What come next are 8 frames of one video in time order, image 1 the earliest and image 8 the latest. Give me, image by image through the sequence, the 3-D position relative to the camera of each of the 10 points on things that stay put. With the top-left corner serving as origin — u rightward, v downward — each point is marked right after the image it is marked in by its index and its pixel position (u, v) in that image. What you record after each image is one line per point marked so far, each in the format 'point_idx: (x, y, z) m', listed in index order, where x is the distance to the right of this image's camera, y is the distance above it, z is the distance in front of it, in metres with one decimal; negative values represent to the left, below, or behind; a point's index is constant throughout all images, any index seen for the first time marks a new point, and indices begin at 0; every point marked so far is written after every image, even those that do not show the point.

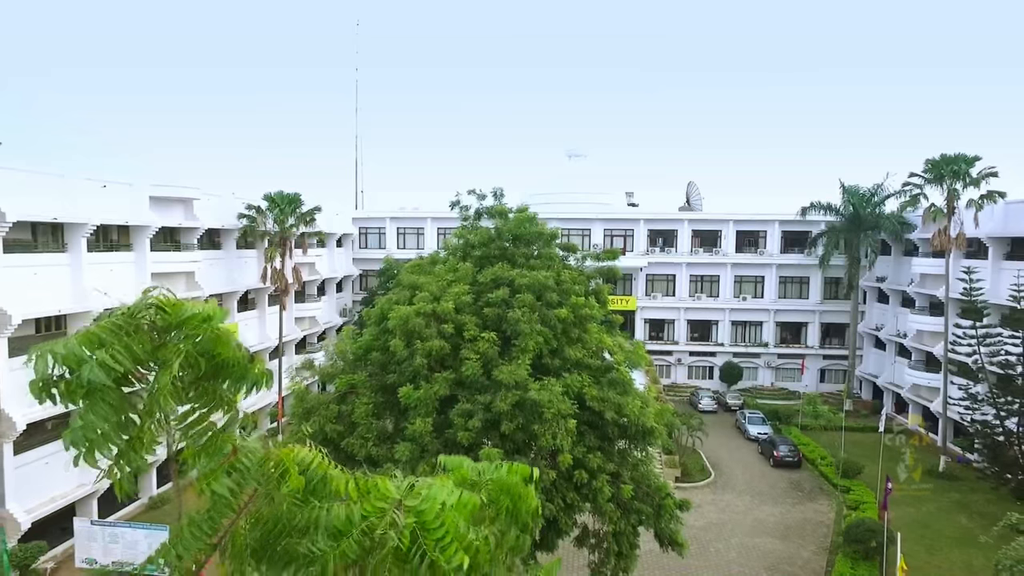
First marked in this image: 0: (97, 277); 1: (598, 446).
0: (-12.1, +0.3, +18.5) m
1: (+1.3, -2.5, +10.0) m
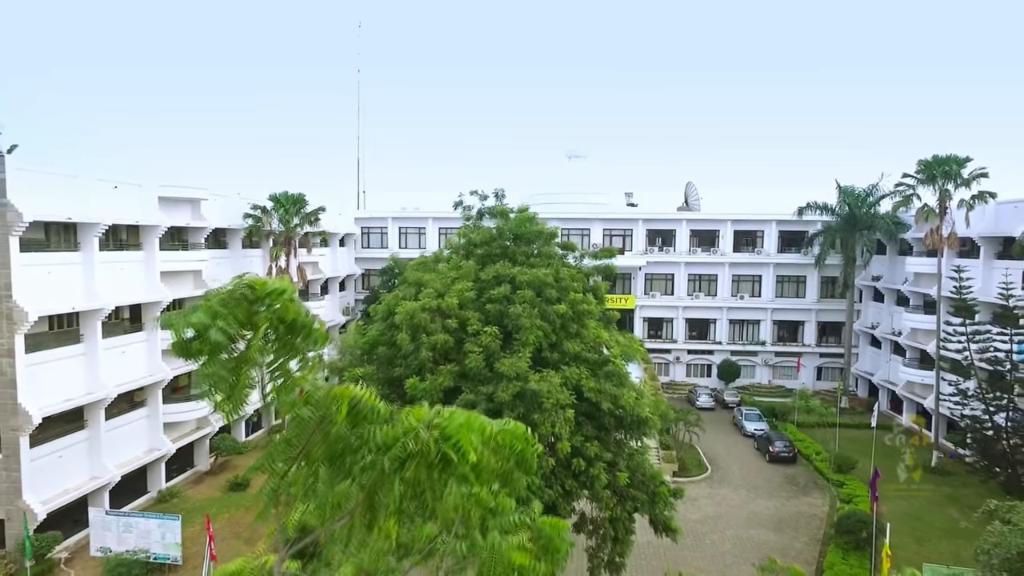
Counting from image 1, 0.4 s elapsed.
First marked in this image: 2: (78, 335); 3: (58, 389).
0: (-12.0, +0.4, +19.0) m
1: (+1.4, -2.4, +10.5) m
2: (-12.4, -1.3, +18.1) m
3: (-12.2, -2.7, +17.1) m
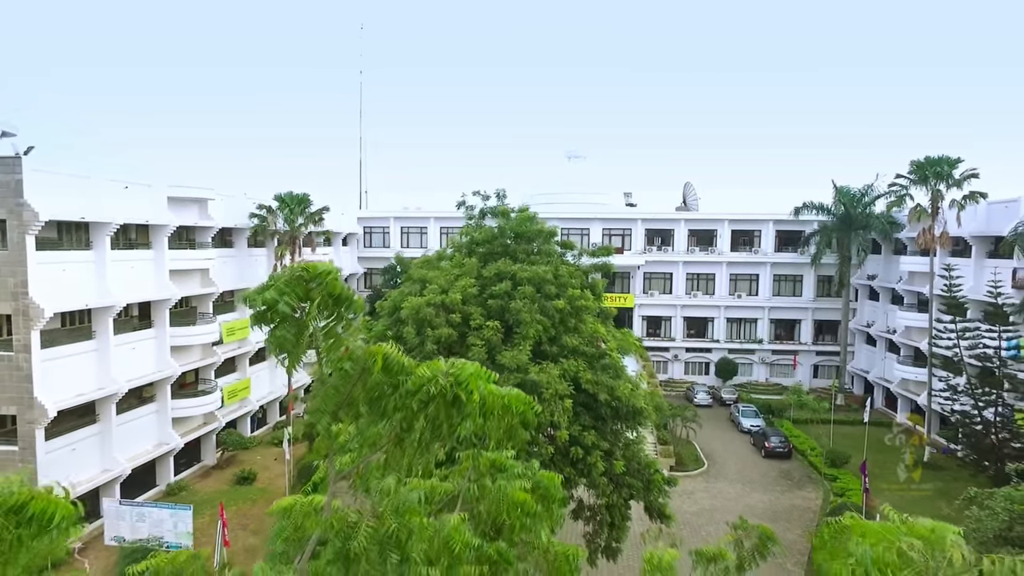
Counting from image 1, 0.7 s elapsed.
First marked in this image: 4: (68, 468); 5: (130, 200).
0: (-12.0, +0.5, +19.5) m
1: (+1.4, -2.4, +11.0) m
2: (-12.4, -1.2, +18.6) m
3: (-12.2, -2.6, +17.6) m
4: (-12.2, -5.0, +17.4) m
5: (-11.9, +2.8, +19.7) m
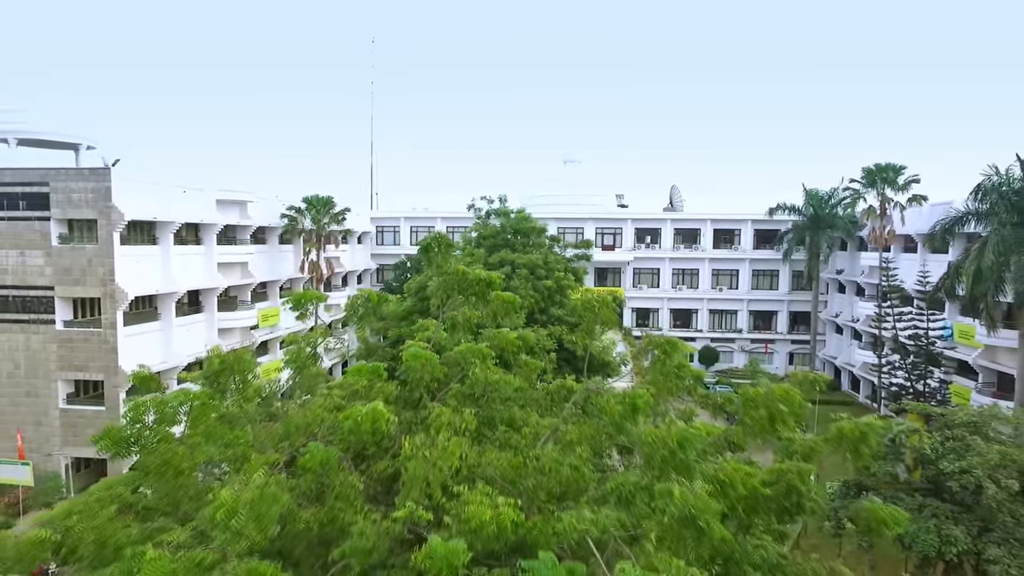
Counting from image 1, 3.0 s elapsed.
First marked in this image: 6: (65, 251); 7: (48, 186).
0: (-12.0, +0.8, +22.9) m
1: (+1.4, -2.0, +14.4) m
2: (-12.4, -0.9, +22.1) m
3: (-12.2, -2.2, +21.1) m
4: (-12.2, -4.6, +20.8) m
5: (-11.9, +3.1, +23.2) m
6: (-13.7, +1.1, +19.5) m
7: (-14.1, +3.1, +19.4) m
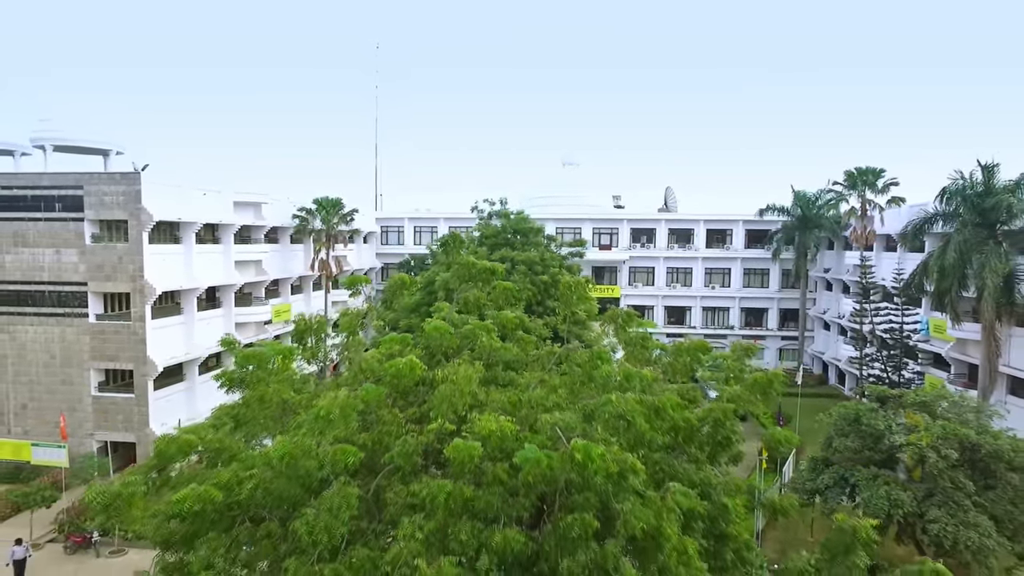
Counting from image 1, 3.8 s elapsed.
0: (-12.0, +1.0, +24.5) m
1: (+1.4, -1.8, +15.9) m
2: (-12.4, -0.7, +23.6) m
3: (-12.2, -2.1, +22.6) m
4: (-12.2, -4.5, +22.4) m
5: (-11.9, +3.3, +24.7) m
6: (-13.7, +1.3, +21.0) m
7: (-14.1, +3.2, +20.9) m
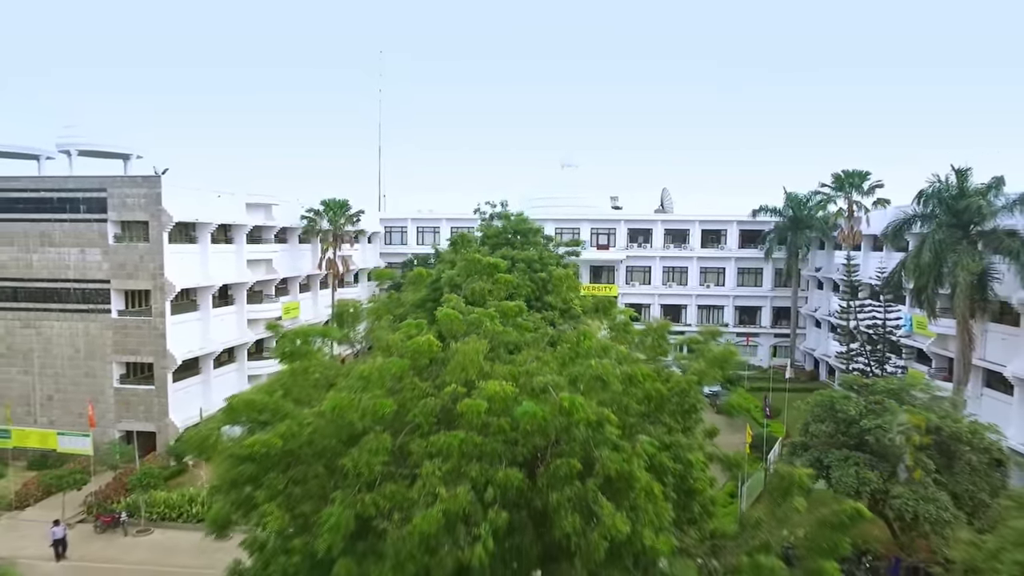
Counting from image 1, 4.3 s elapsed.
0: (-12.0, +1.1, +25.7) m
1: (+1.4, -1.8, +17.1) m
2: (-12.4, -0.6, +24.8) m
3: (-12.2, -2.0, +23.8) m
4: (-12.2, -4.4, +23.5) m
5: (-11.8, +3.4, +25.9) m
6: (-13.7, +1.3, +22.2) m
7: (-14.1, +3.3, +22.1) m
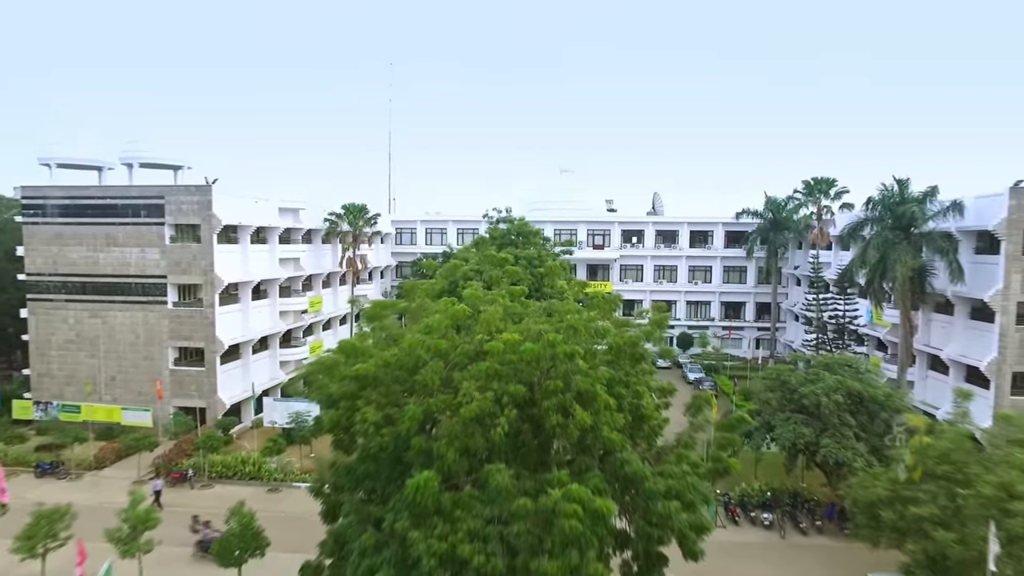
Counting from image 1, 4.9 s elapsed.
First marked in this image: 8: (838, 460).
0: (-11.9, +1.3, +29.1) m
1: (+1.5, -1.5, +20.5) m
2: (-12.2, -0.4, +28.2) m
3: (-12.1, -1.8, +27.2) m
4: (-12.1, -4.1, +27.0) m
5: (-11.7, +3.6, +29.3) m
6: (-13.6, +1.6, +25.6) m
7: (-14.0, +3.5, +25.5) m
8: (+8.5, -4.5, +16.6) m
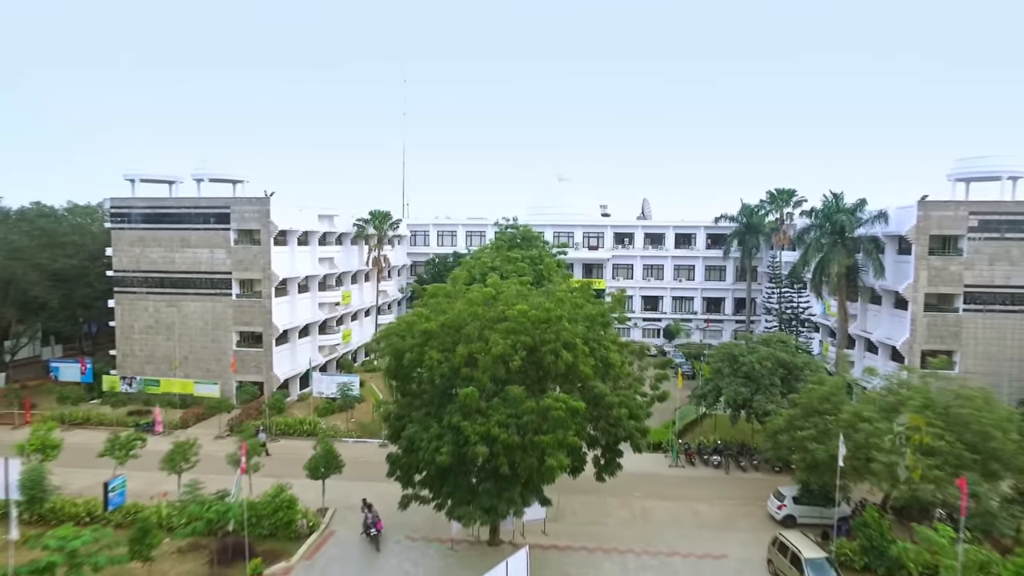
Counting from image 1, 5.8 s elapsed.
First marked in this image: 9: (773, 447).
0: (-11.6, +1.6, +34.4) m
1: (+1.7, -1.3, +25.8) m
2: (-12.0, -0.1, +33.6) m
3: (-11.8, -1.5, +32.6) m
4: (-11.8, -3.9, +32.3) m
5: (-11.5, +3.9, +34.7) m
6: (-13.3, +1.8, +31.0) m
7: (-13.7, +3.8, +30.9) m
8: (+8.7, -4.2, +21.9) m
9: (+7.7, -4.7, +18.8) m
